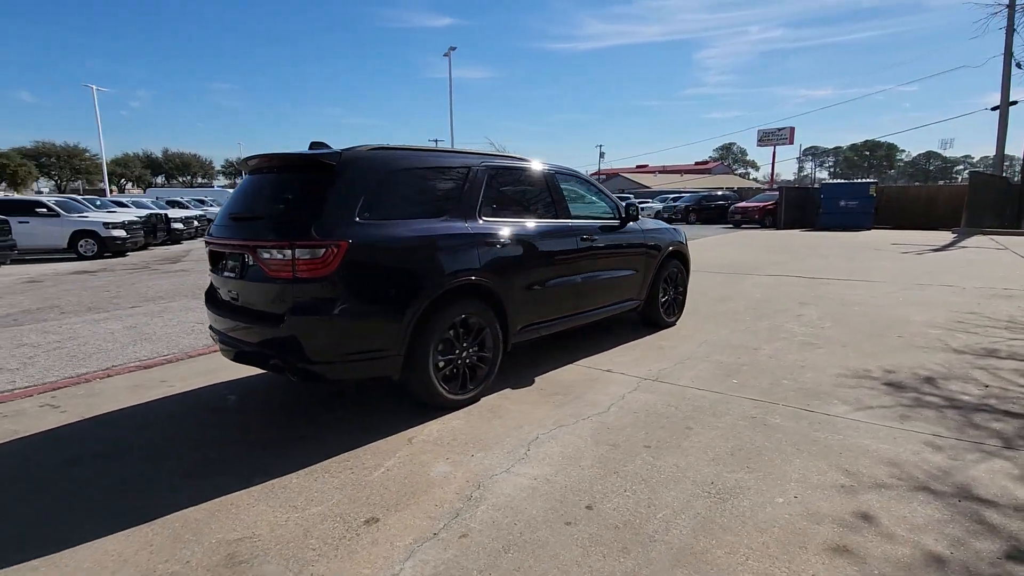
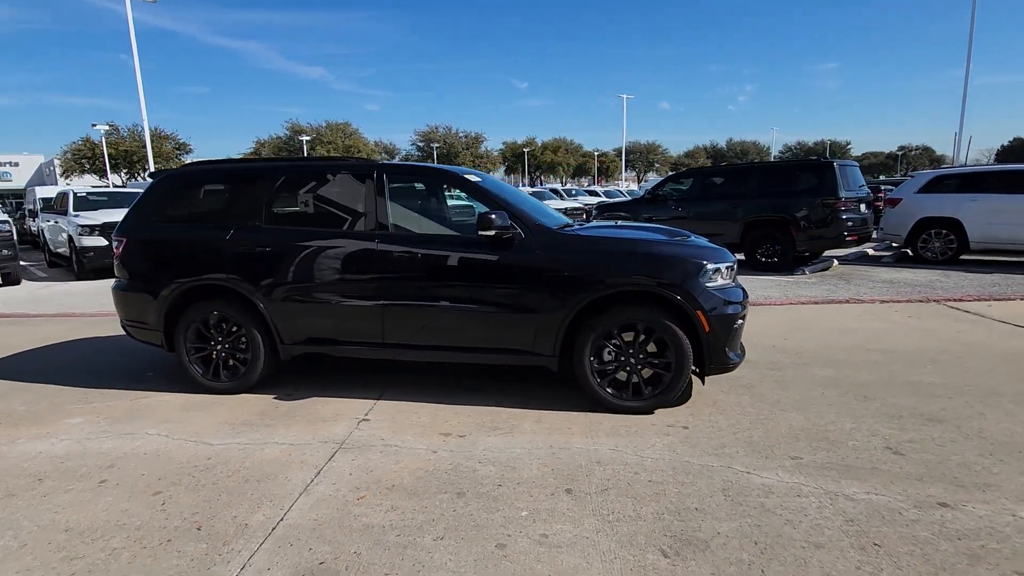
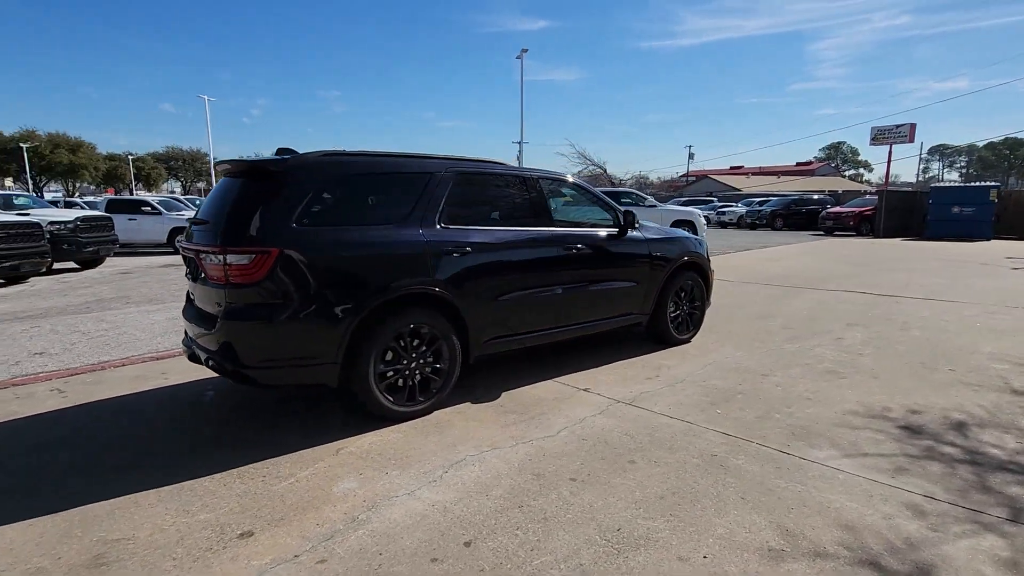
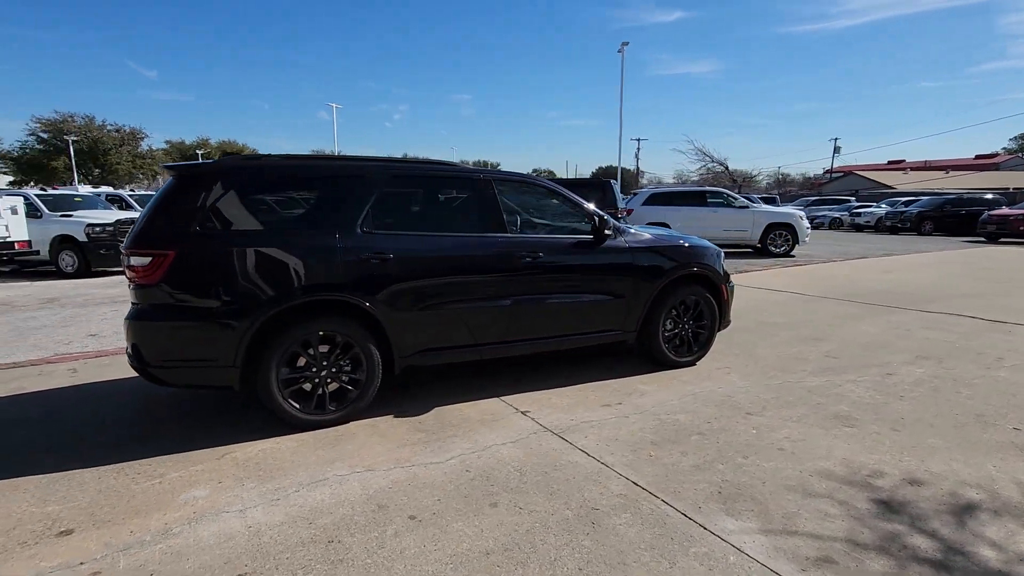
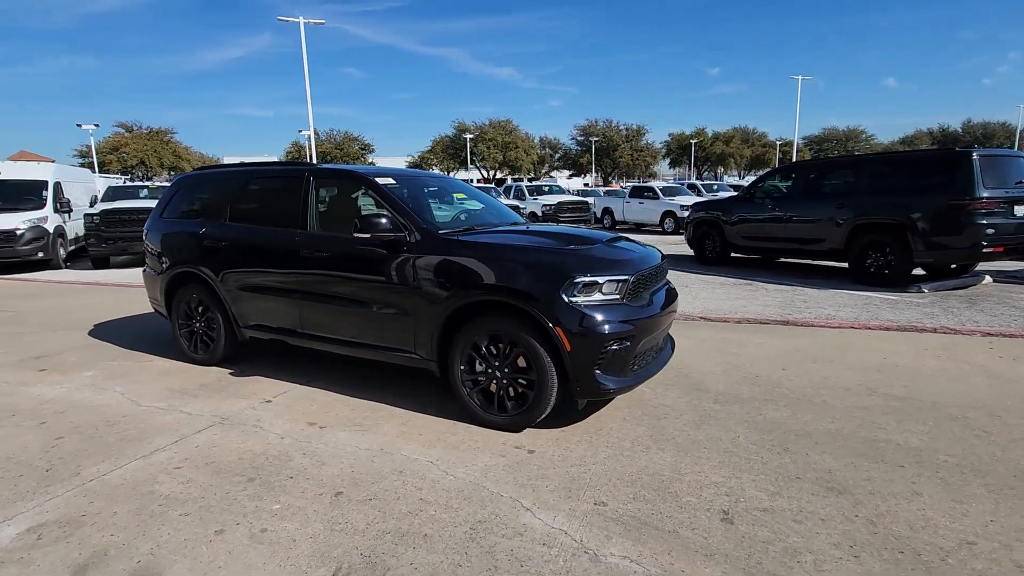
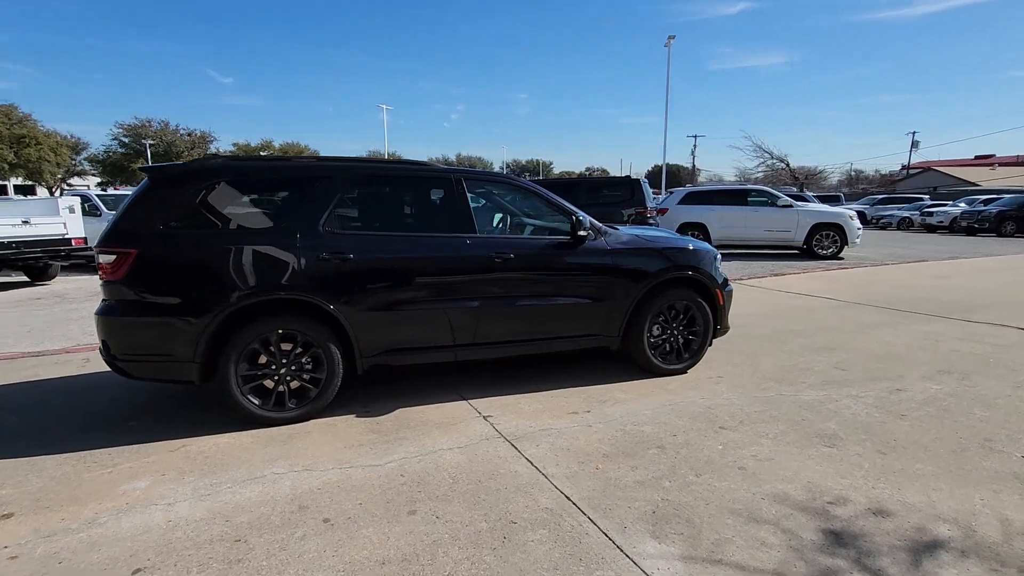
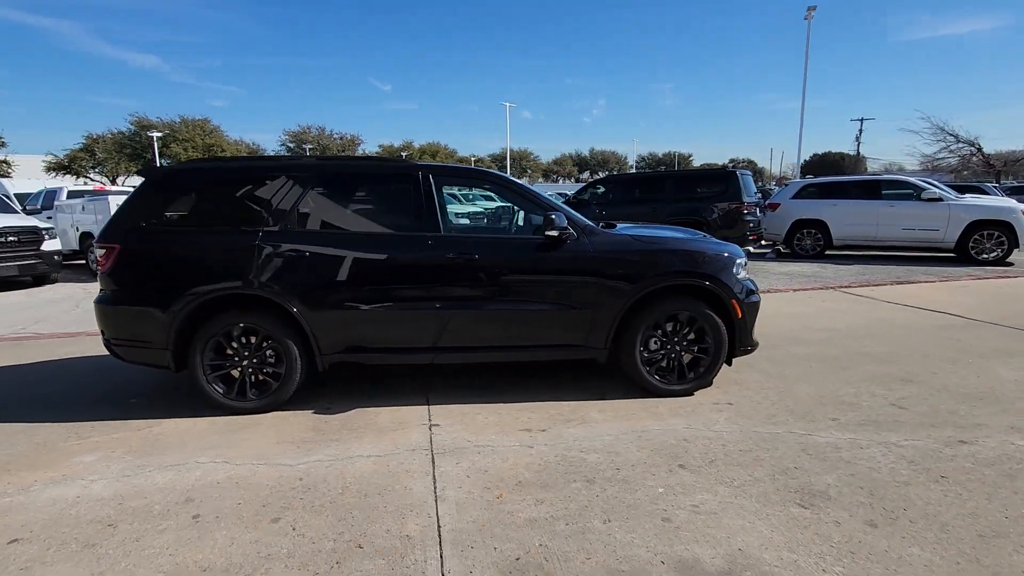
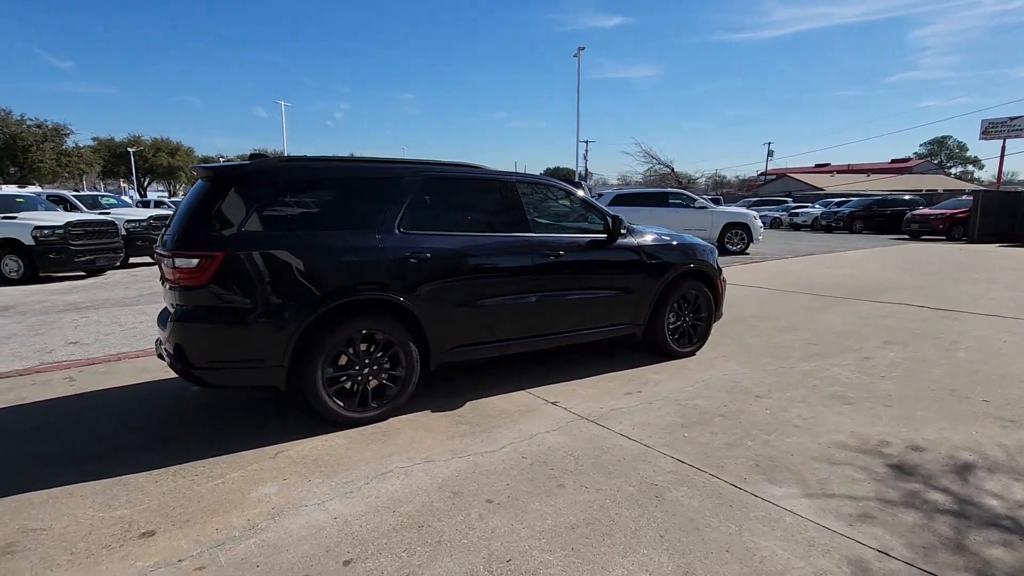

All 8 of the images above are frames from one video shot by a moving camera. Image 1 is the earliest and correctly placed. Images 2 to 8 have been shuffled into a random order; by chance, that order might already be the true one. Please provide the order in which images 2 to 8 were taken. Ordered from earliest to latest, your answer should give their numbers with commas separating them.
3, 8, 4, 6, 7, 2, 5
